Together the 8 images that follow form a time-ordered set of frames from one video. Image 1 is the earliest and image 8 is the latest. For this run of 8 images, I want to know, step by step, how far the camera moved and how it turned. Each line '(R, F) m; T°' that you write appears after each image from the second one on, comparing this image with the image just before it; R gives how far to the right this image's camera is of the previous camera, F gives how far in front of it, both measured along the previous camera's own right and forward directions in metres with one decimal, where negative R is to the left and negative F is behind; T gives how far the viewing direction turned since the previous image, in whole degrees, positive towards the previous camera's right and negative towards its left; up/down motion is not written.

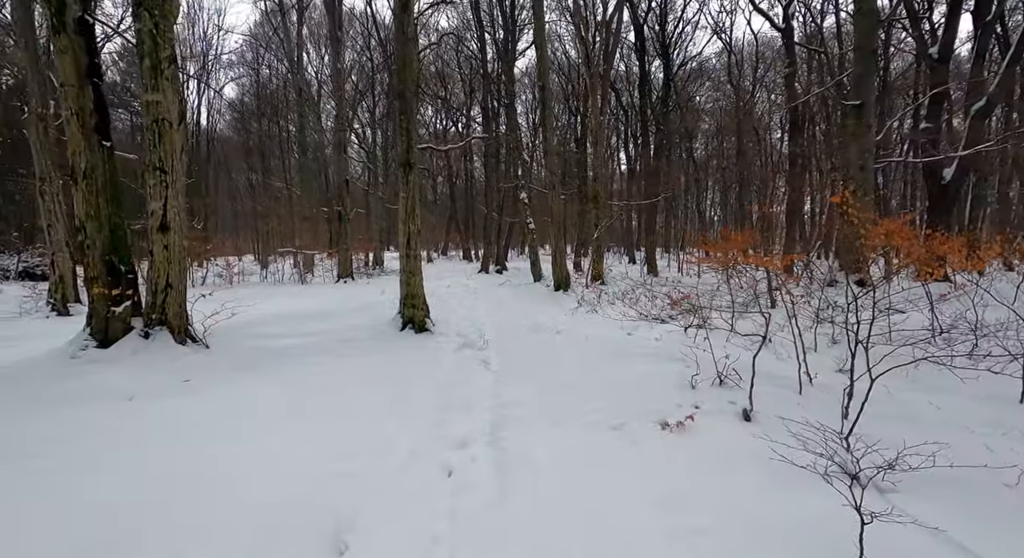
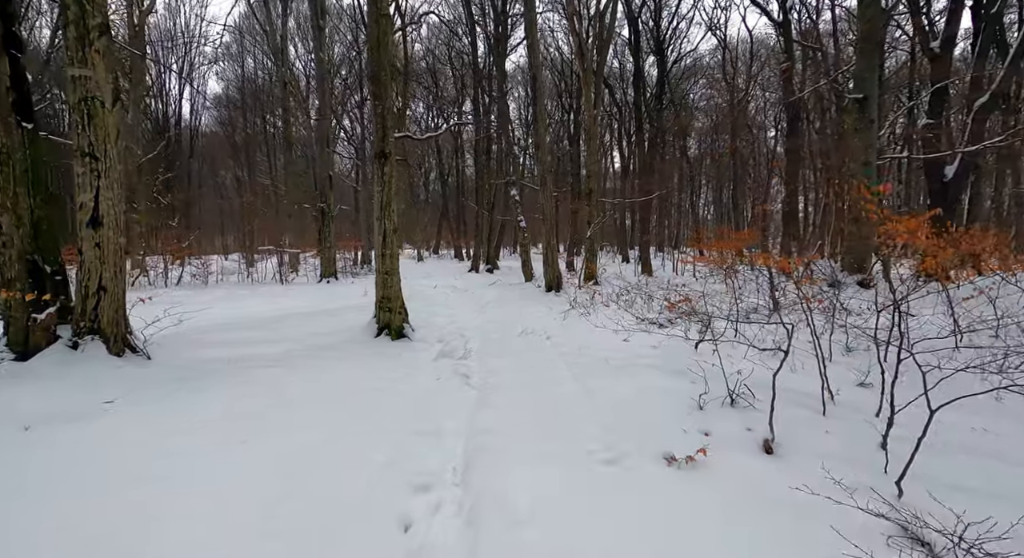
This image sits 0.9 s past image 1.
(+0.1, +0.6) m; +1°
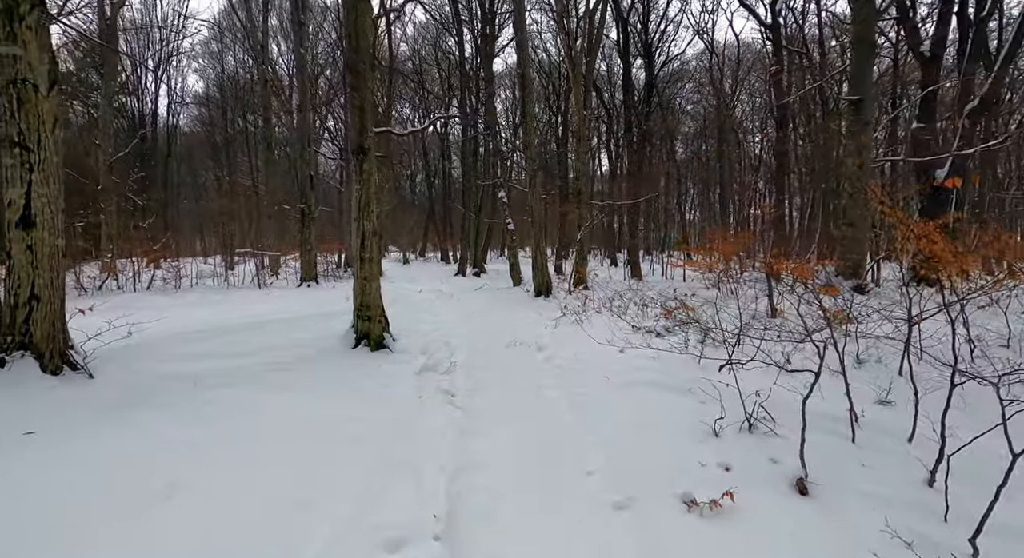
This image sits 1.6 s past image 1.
(0.0, +0.4) m; +1°
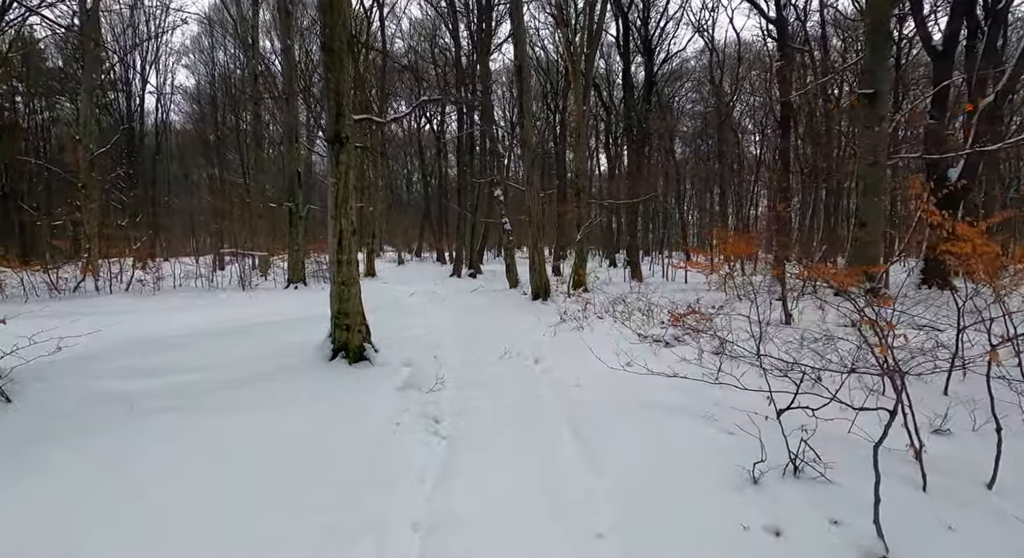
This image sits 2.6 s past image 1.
(0.0, +0.6) m; 0°
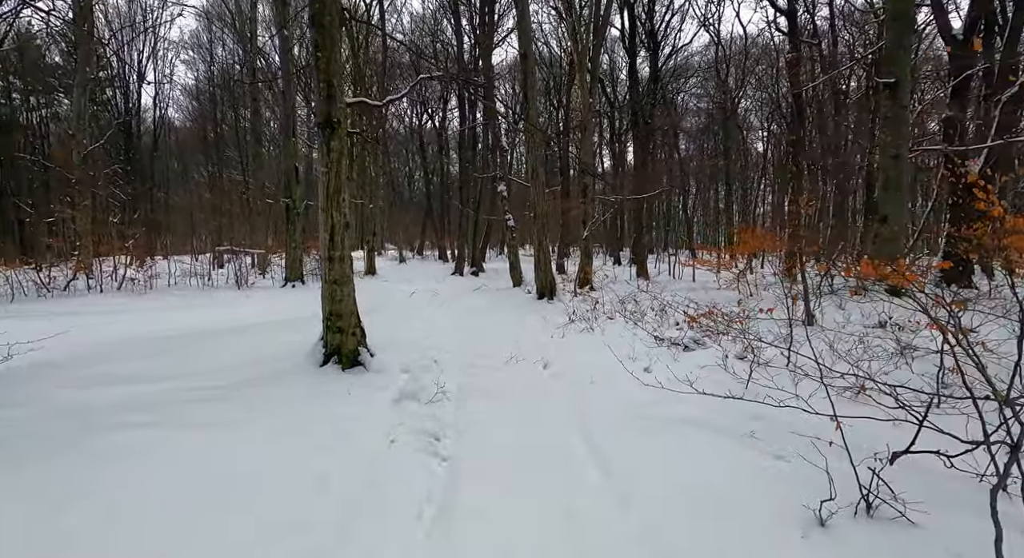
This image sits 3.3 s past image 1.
(0.0, +0.4) m; 0°
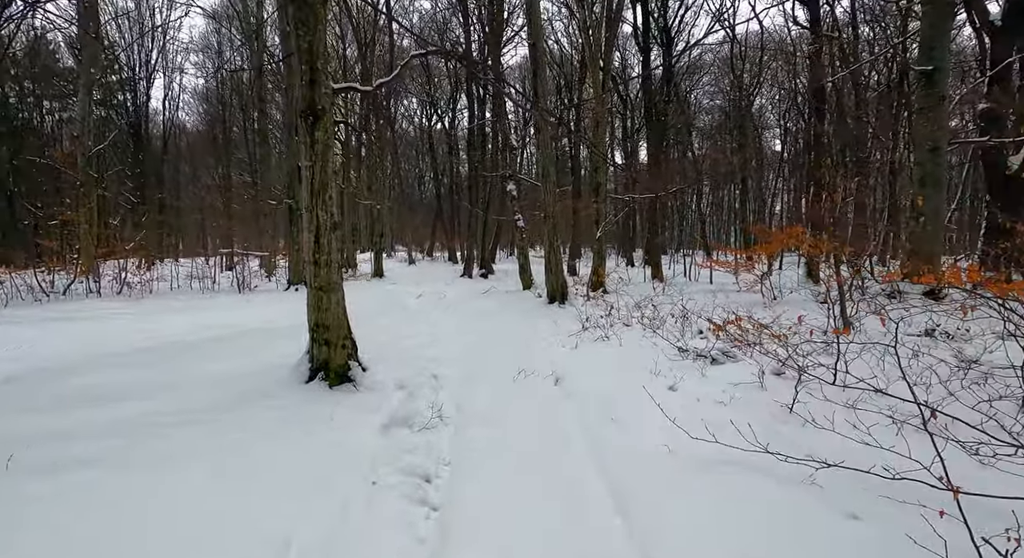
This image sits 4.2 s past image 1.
(0.0, +0.5) m; -1°
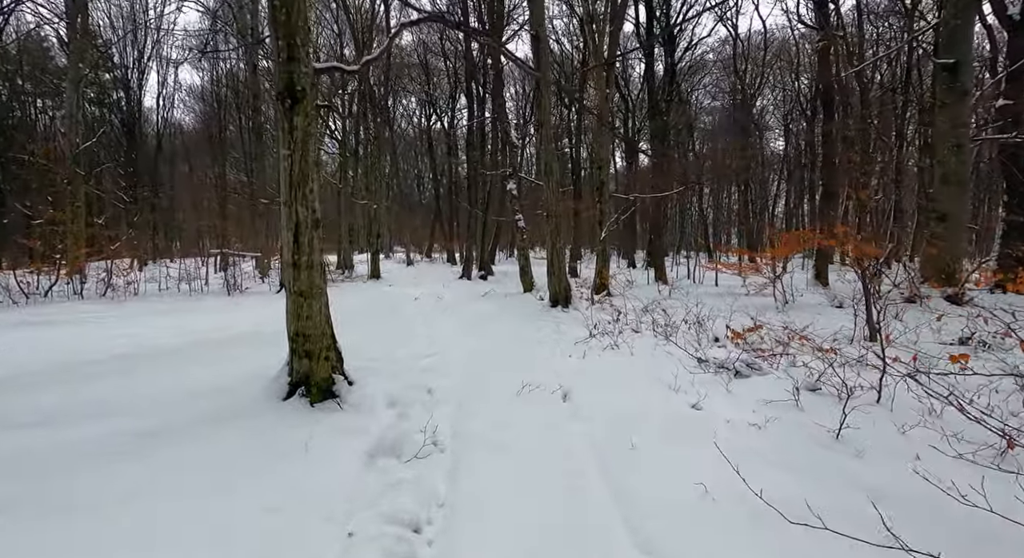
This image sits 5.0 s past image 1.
(0.0, +0.5) m; 0°
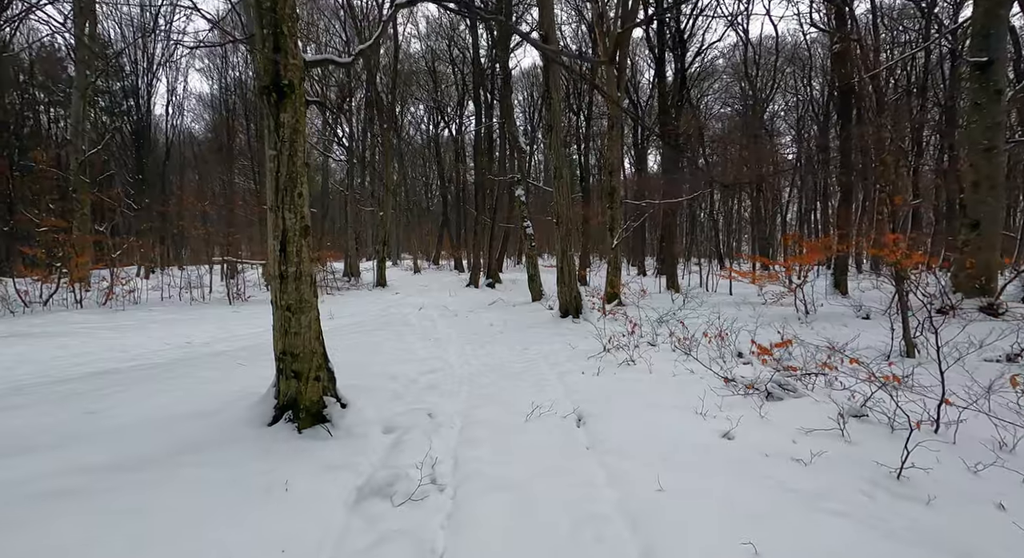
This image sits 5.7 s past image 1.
(0.0, +0.4) m; -1°
